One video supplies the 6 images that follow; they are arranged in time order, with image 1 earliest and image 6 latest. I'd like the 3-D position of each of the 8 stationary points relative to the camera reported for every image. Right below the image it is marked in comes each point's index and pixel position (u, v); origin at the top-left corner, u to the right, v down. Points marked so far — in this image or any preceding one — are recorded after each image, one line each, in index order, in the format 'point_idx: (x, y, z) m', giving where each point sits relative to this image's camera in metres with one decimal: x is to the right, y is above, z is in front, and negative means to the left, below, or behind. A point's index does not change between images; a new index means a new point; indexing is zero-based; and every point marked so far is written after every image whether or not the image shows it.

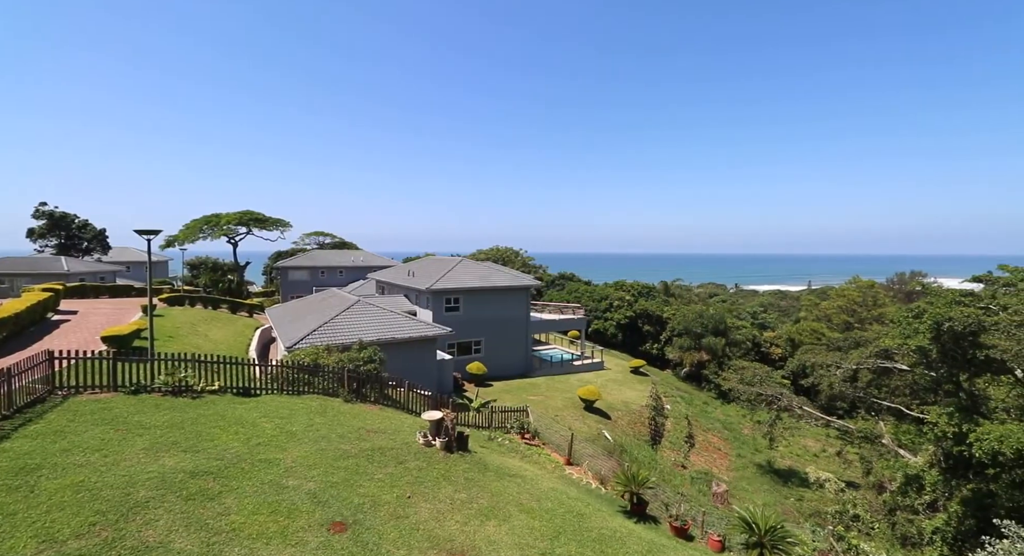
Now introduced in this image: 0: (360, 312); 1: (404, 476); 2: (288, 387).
0: (-5.0, -1.1, +19.3) m
1: (-2.1, -4.2, +12.3) m
2: (-5.8, -2.8, +14.7) m
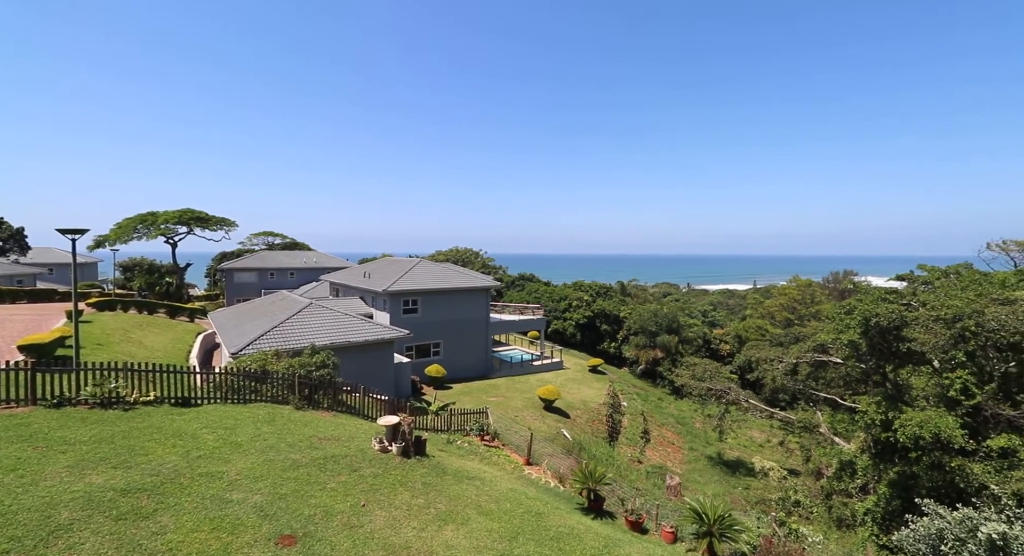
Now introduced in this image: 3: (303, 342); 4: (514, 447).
0: (-6.9, -1.4, +19.2) m
1: (-3.4, -4.5, +12.5) m
2: (-7.3, -3.1, +14.6) m
3: (-6.5, -2.1, +17.3) m
4: (+0.1, -5.8, +19.9) m
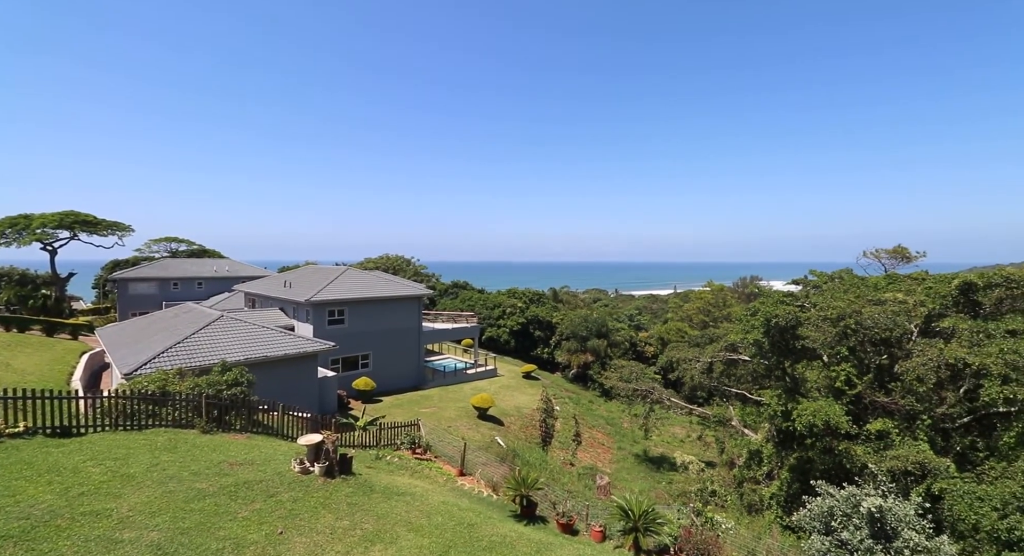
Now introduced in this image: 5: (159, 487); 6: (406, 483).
0: (-9.0, -1.6, +17.7) m
1: (-4.8, -4.7, +11.4) m
2: (-8.9, -3.3, +13.1) m
3: (-8.4, -2.3, +15.9) m
4: (-2.2, -6.1, +19.2) m
5: (-6.9, -4.1, +11.1) m
6: (-2.9, -5.7, +15.7) m
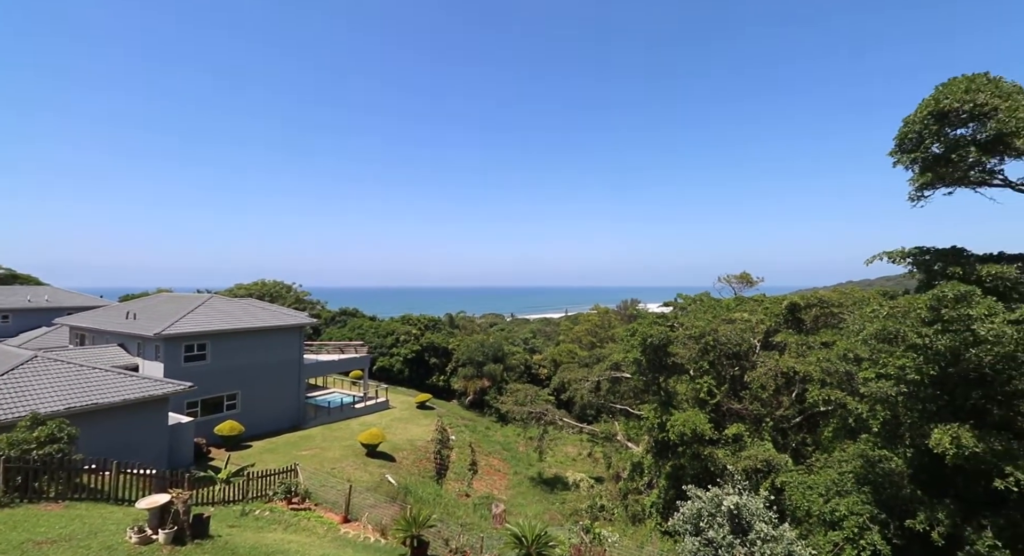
0: (-11.9, -2.3, +14.5) m
1: (-6.7, -5.2, +9.0) m
2: (-11.1, -3.8, +9.9) m
3: (-11.1, -3.0, +12.8) m
4: (-5.6, -7.0, +17.0) m
5: (-8.7, -4.5, +8.3) m
6: (-5.6, -6.4, +13.5) m
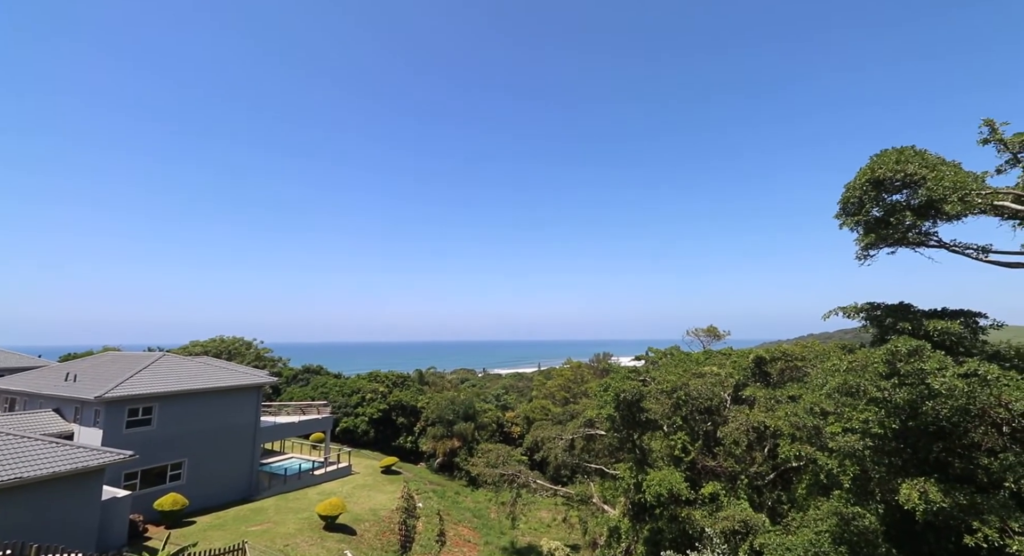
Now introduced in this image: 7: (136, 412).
0: (-12.6, -3.7, +12.9) m
1: (-7.1, -6.0, +7.4) m
2: (-11.5, -4.8, +8.3) m
3: (-11.7, -4.2, +11.2) m
4: (-6.4, -8.6, +15.3) m
5: (-9.0, -5.3, +6.7) m
6: (-6.3, -7.7, +11.8) m
7: (-12.5, -4.4, +19.0) m
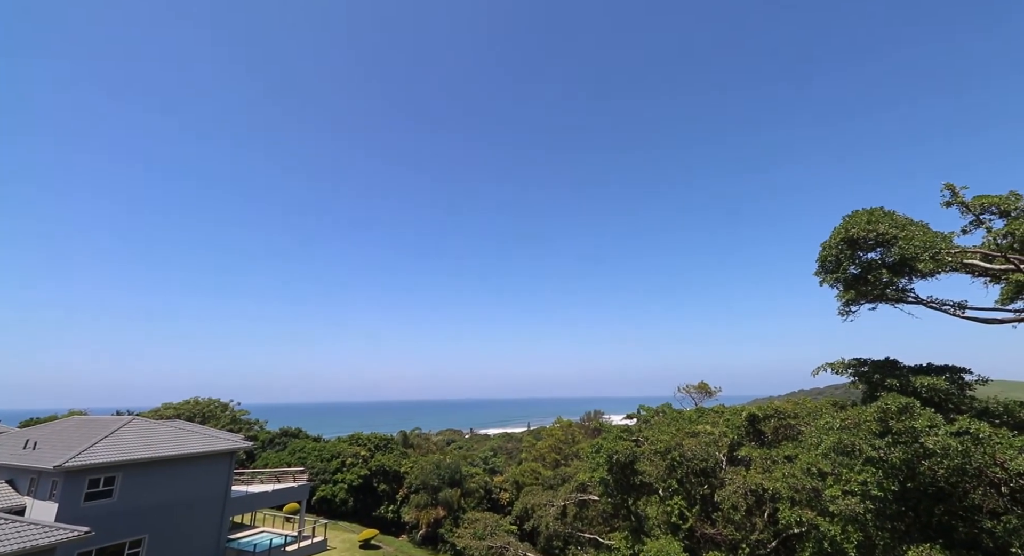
0: (-12.9, -4.9, +11.6) m
1: (-7.3, -6.7, +6.0) m
2: (-11.7, -5.5, +6.9) m
3: (-11.9, -5.3, +9.9) m
4: (-6.7, -10.1, +13.6) m
5: (-9.2, -5.9, +5.3) m
6: (-6.5, -8.8, +10.2) m
7: (-12.9, -6.3, +17.5) m
